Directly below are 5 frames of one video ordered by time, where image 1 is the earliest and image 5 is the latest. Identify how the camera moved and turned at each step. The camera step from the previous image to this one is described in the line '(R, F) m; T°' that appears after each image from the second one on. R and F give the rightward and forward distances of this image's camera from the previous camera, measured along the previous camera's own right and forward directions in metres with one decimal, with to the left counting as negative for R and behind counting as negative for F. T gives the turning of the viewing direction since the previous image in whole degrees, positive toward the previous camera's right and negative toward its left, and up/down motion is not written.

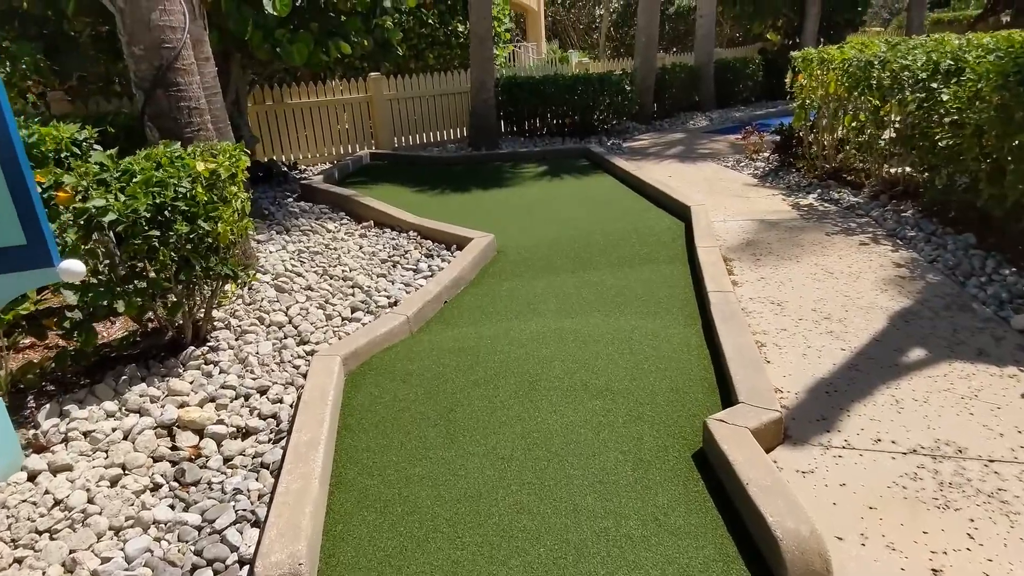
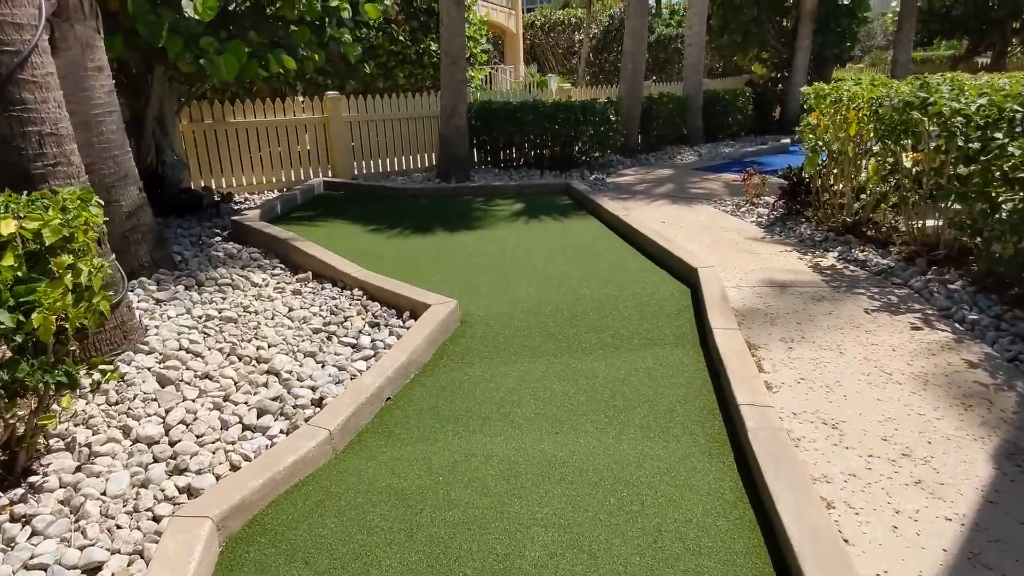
(0.0, +1.1) m; +3°
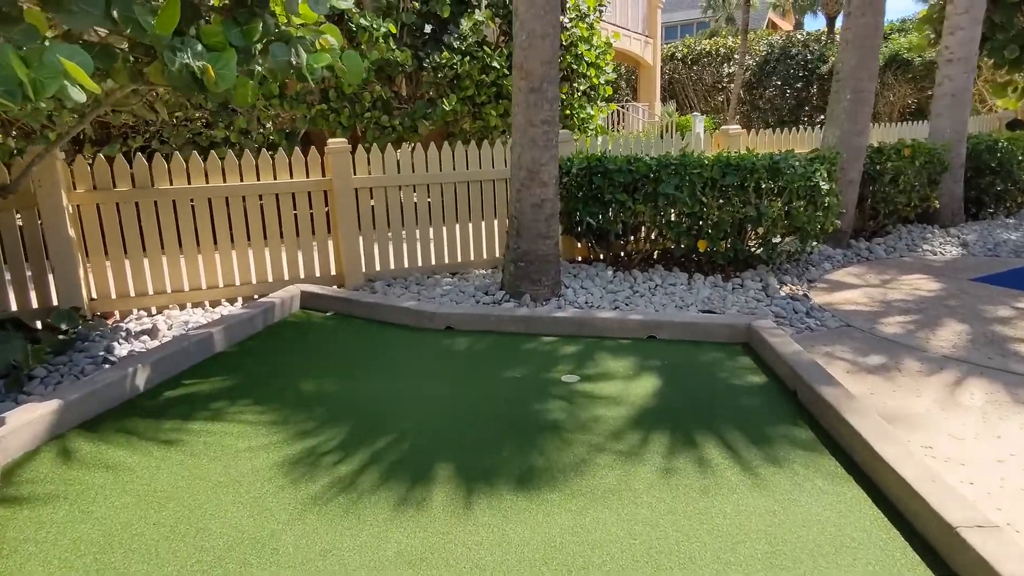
(0.0, +4.1) m; -11°
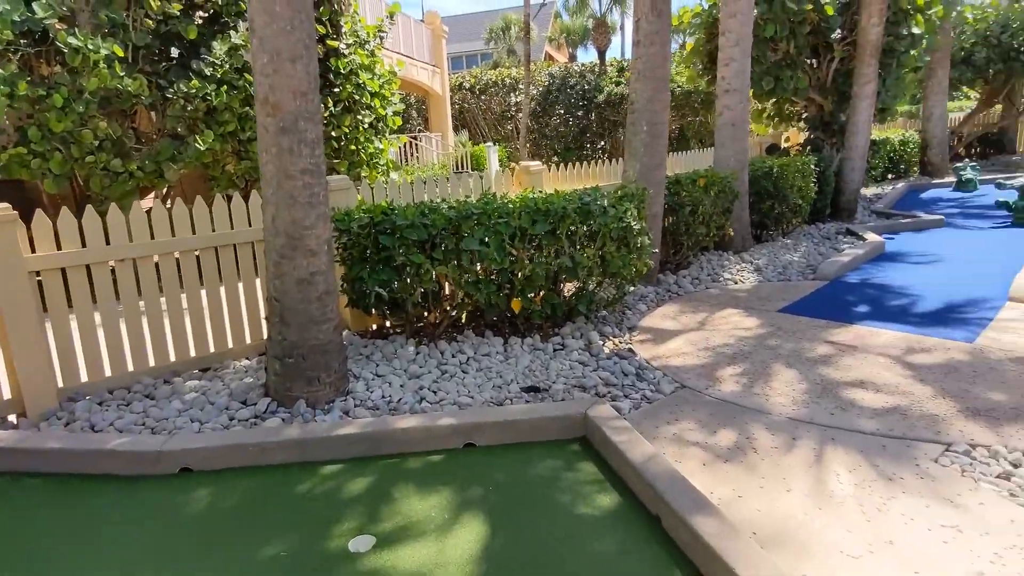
(+0.3, +1.0) m; +17°
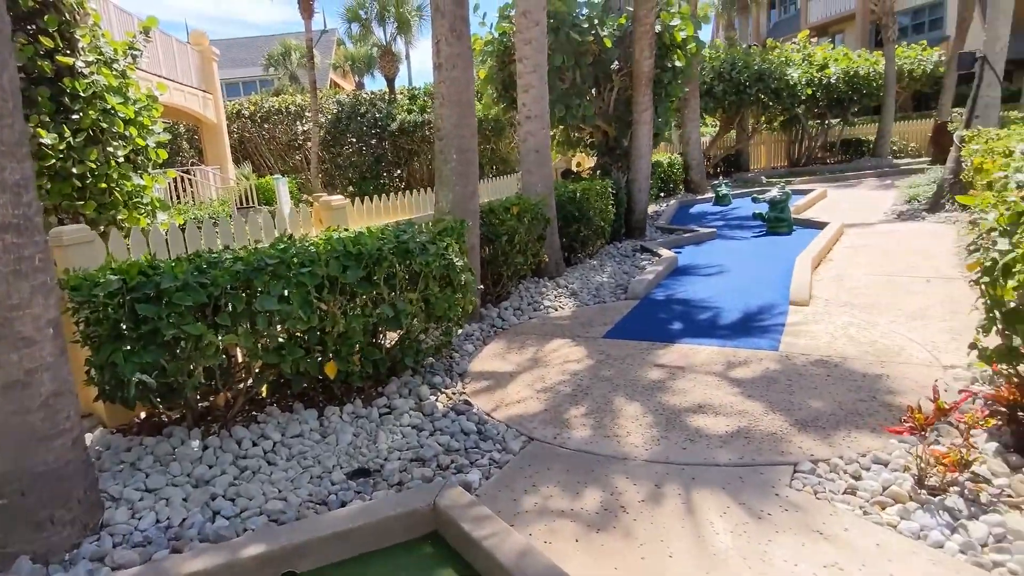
(0.0, +0.6) m; +18°
